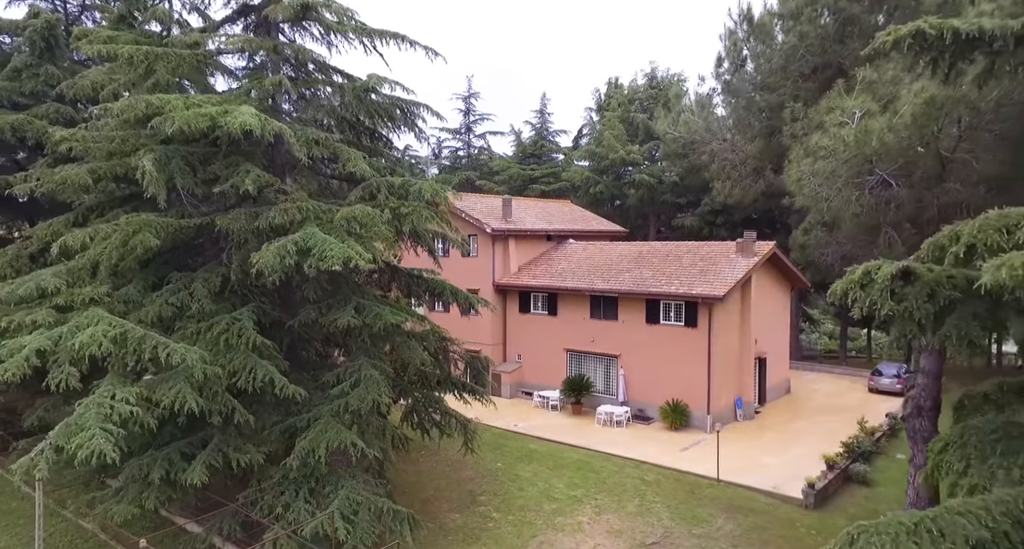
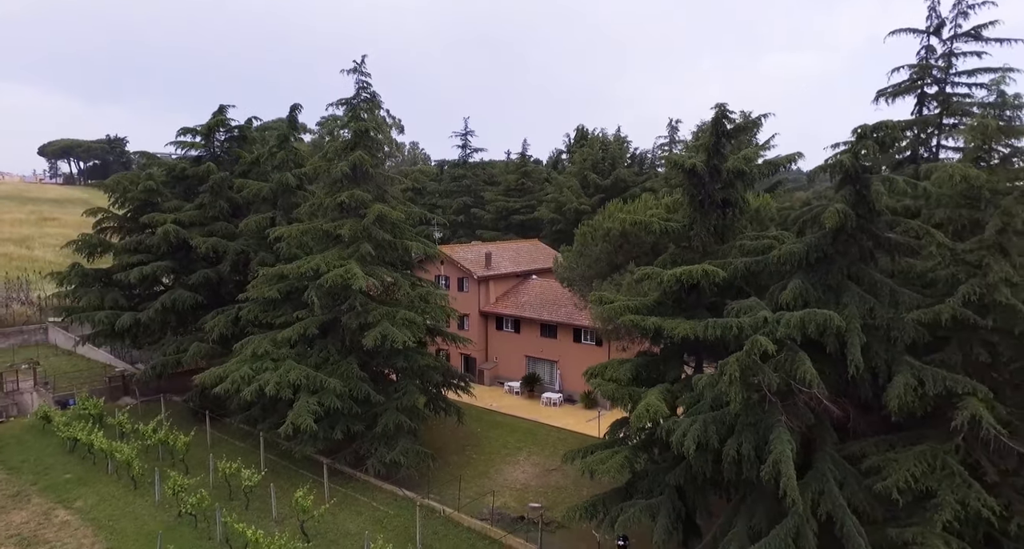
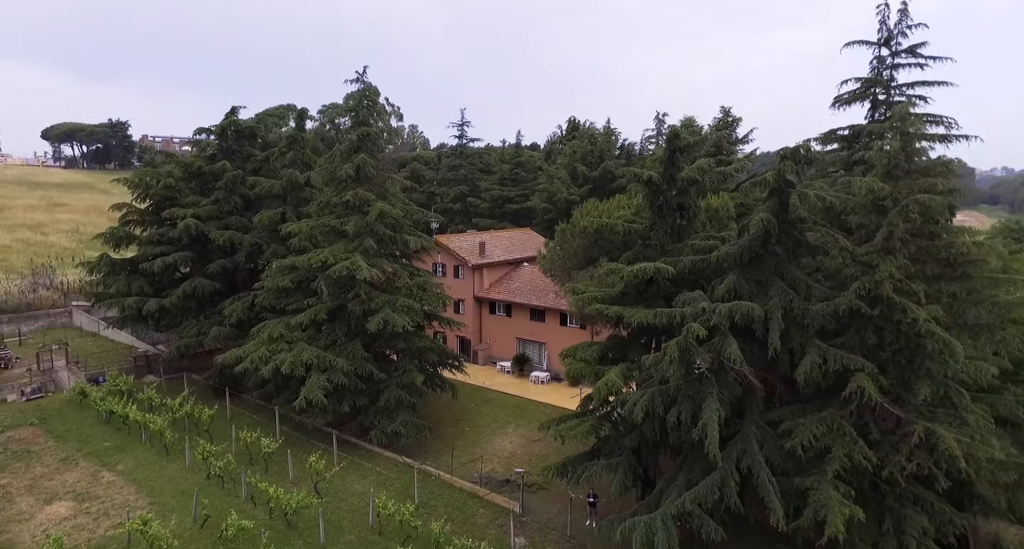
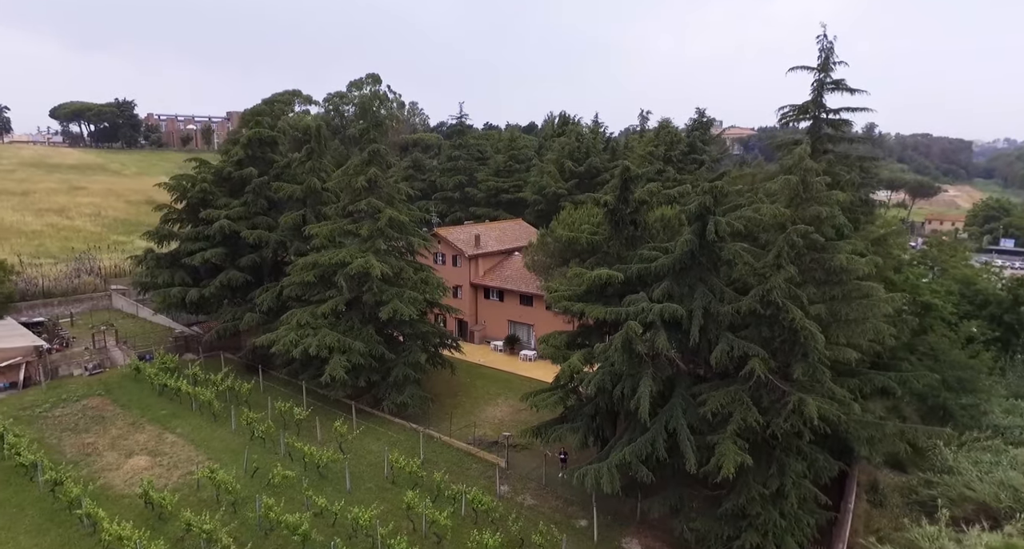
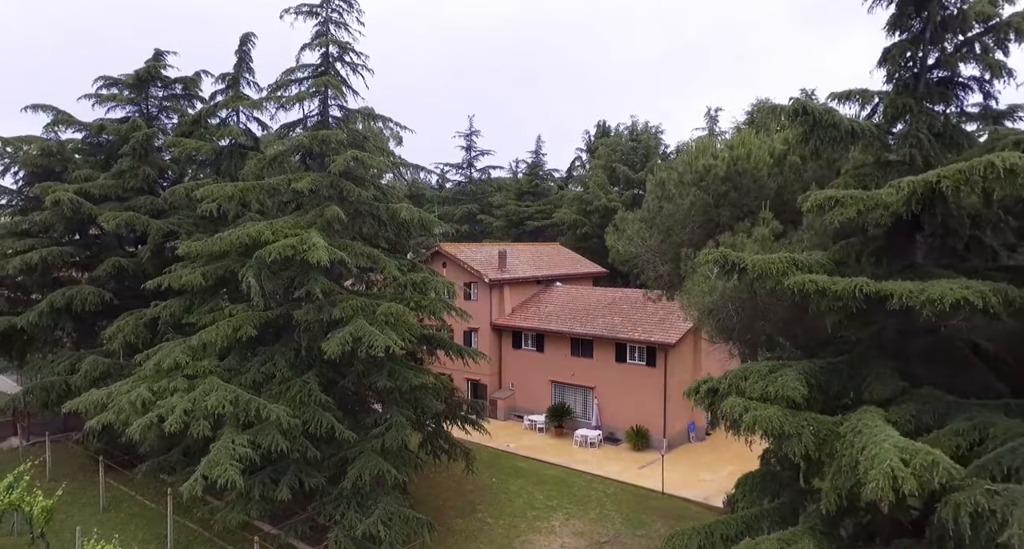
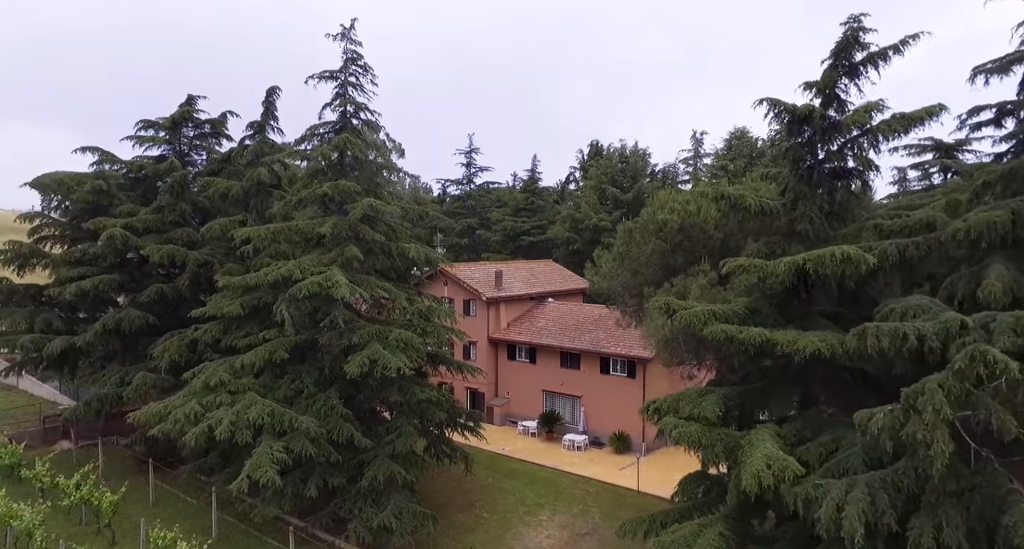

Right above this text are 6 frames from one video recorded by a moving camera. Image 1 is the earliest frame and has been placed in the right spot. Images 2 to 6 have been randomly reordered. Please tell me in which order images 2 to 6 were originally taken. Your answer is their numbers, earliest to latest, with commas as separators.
5, 6, 2, 3, 4
